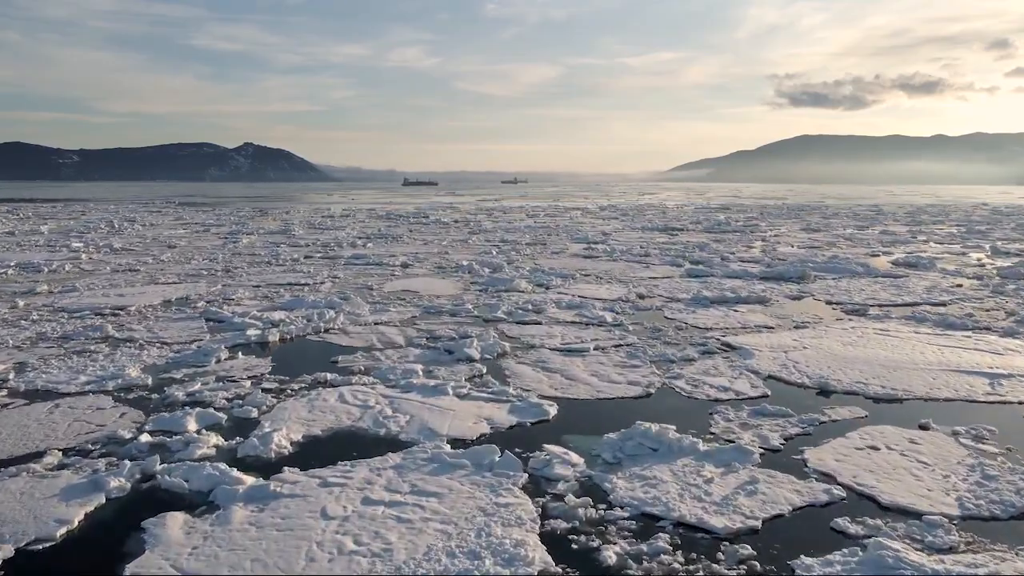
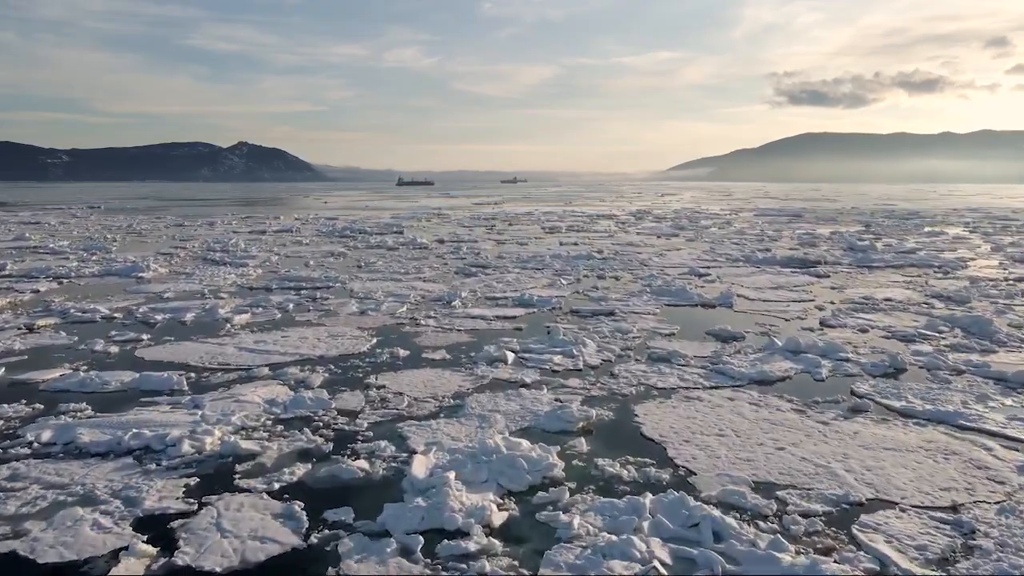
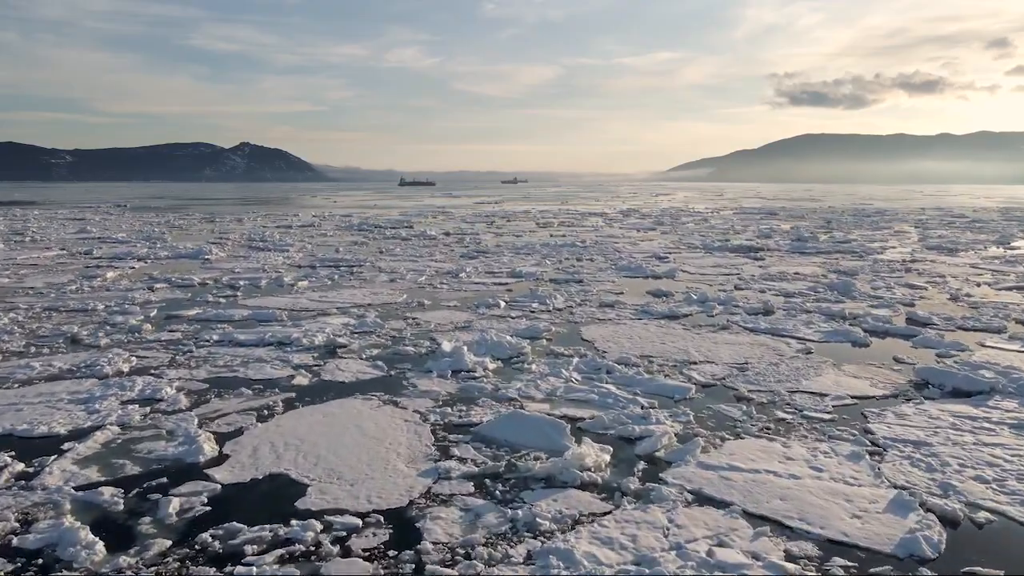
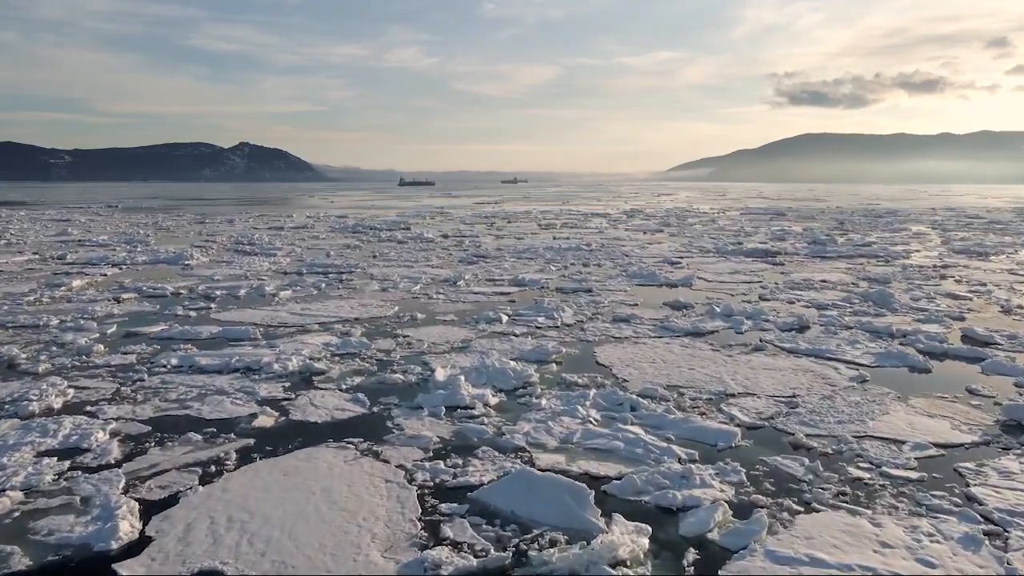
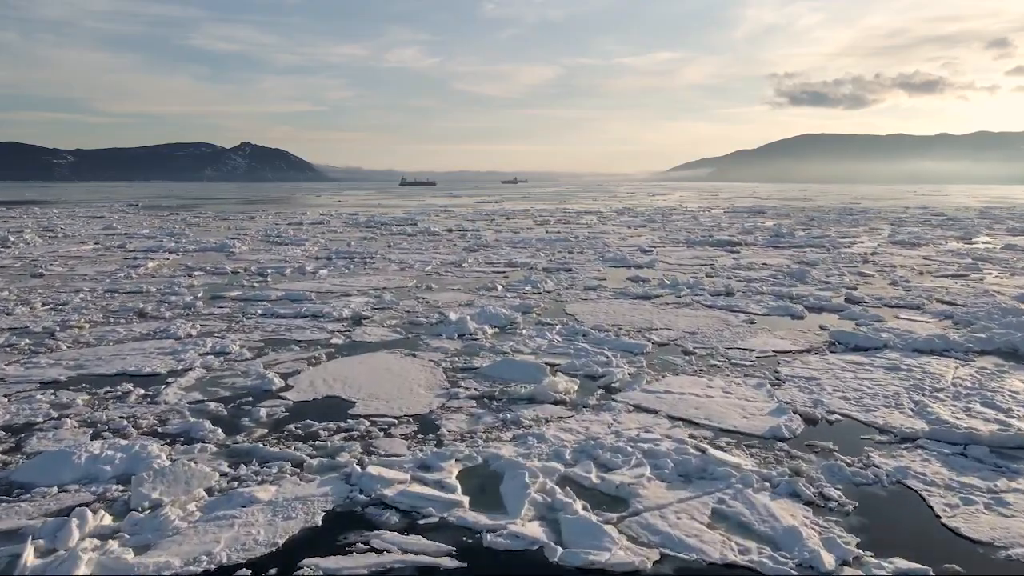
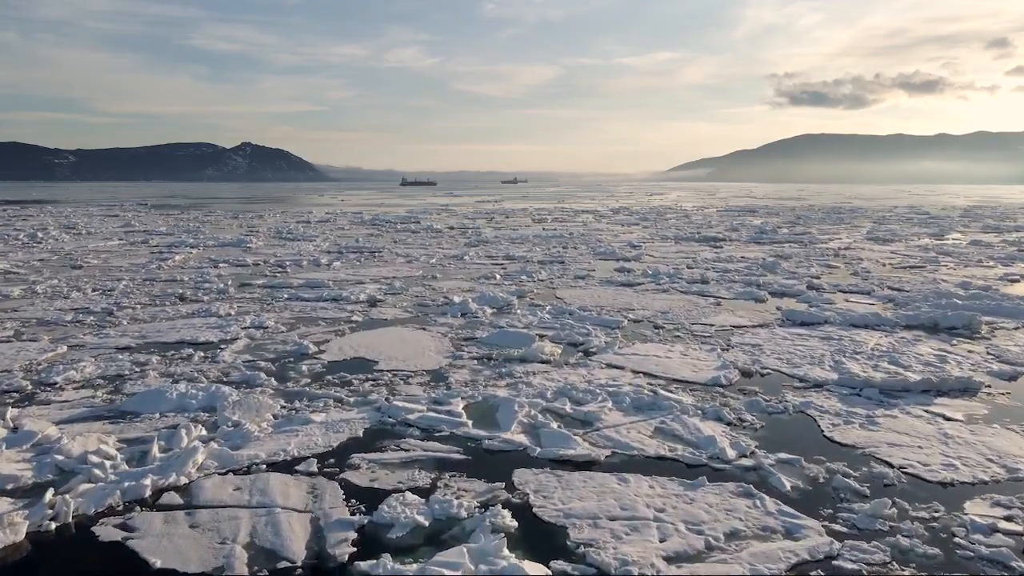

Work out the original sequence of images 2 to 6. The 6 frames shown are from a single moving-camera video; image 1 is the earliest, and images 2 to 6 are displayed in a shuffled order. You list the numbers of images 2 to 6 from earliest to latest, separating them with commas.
6, 5, 3, 4, 2
